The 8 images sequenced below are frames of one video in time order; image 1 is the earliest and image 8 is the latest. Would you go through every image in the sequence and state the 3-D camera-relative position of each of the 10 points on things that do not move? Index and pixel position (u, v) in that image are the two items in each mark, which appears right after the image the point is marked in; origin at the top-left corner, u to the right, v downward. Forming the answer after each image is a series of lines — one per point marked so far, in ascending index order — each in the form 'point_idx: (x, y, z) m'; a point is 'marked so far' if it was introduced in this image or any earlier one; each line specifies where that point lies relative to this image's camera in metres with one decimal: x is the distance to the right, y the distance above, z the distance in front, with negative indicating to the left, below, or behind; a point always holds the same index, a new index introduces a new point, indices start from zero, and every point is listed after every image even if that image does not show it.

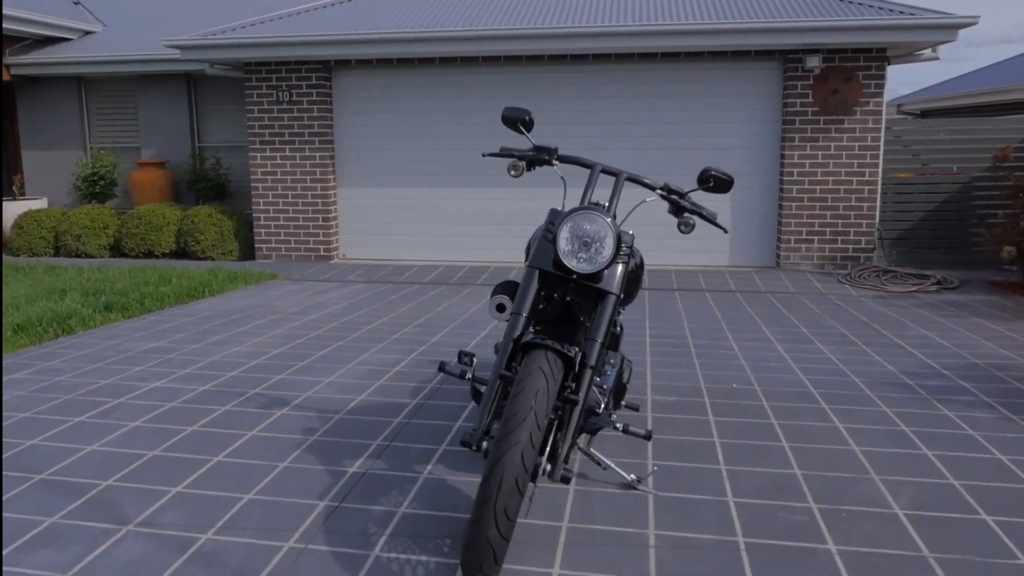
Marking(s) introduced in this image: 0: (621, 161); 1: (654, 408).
0: (+1.4, +1.7, +9.9) m
1: (+0.8, -0.7, +4.4) m
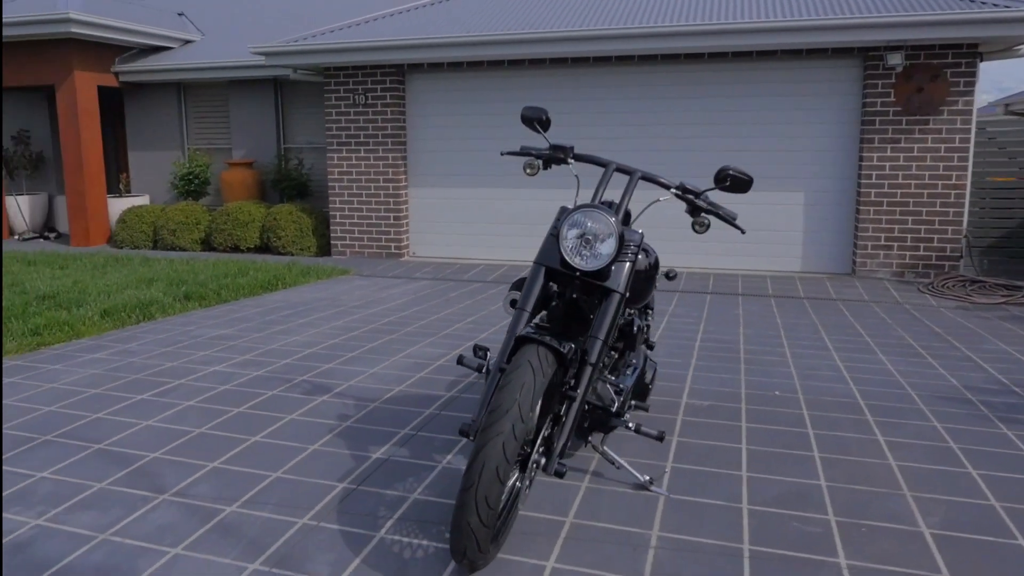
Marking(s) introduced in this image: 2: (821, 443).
0: (+2.3, +1.6, +9.8) m
1: (+1.0, -0.7, +4.4) m
2: (+1.5, -0.8, +3.8) m
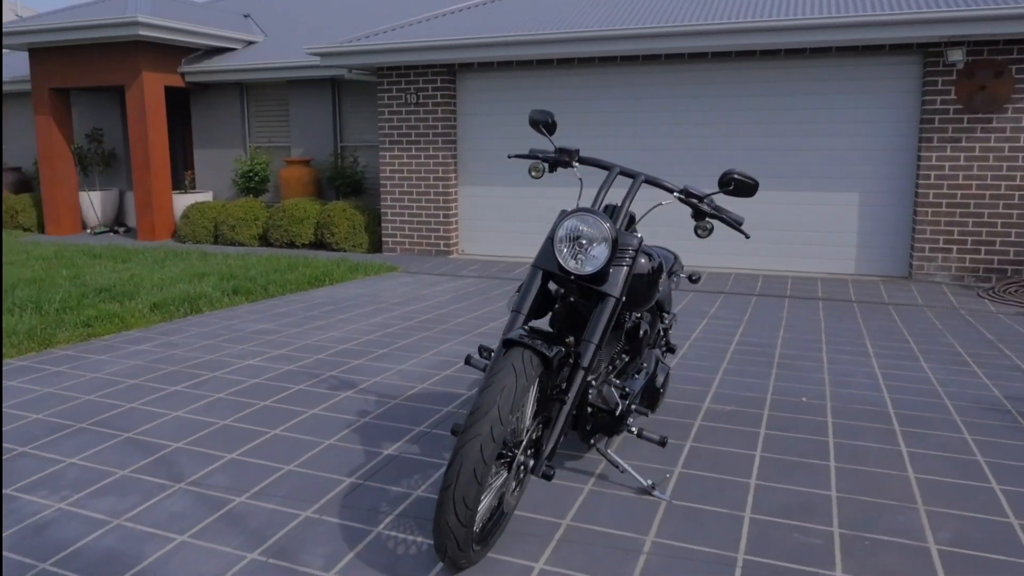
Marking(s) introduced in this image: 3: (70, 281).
0: (+2.8, +1.6, +9.6) m
1: (+1.1, -0.7, +4.3) m
2: (+1.6, -0.8, +3.7) m
3: (-4.8, +0.1, +8.3) m
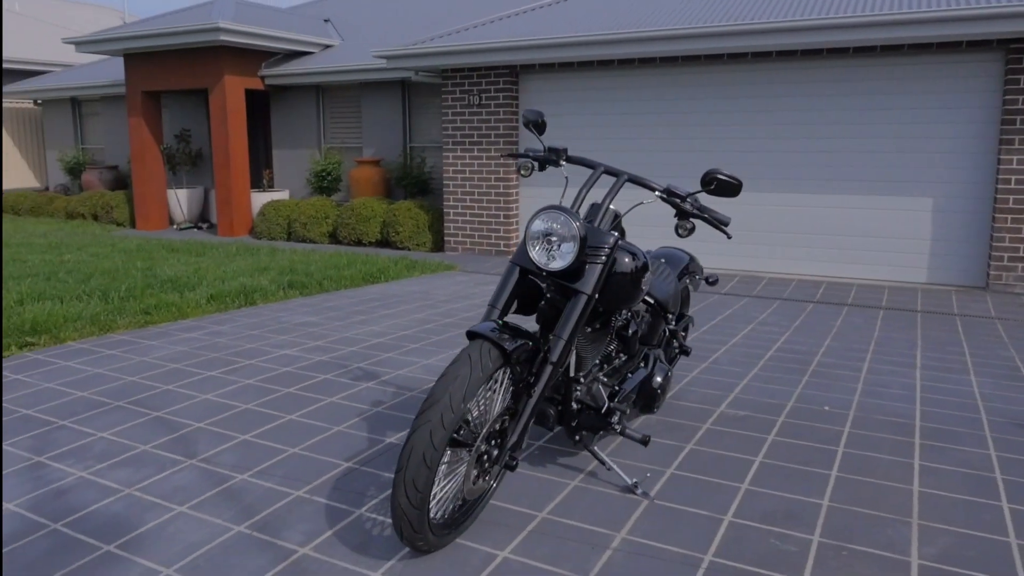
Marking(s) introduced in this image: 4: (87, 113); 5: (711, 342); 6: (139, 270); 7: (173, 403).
0: (+3.5, +1.5, +9.3) m
1: (+1.2, -0.7, +4.2) m
2: (+1.6, -0.8, +3.6) m
3: (-4.3, +0.2, +8.8) m
4: (-10.2, +4.3, +18.9) m
5: (+1.7, -0.4, +6.1) m
6: (-4.5, +0.2, +9.1) m
7: (-1.9, -0.7, +4.3) m
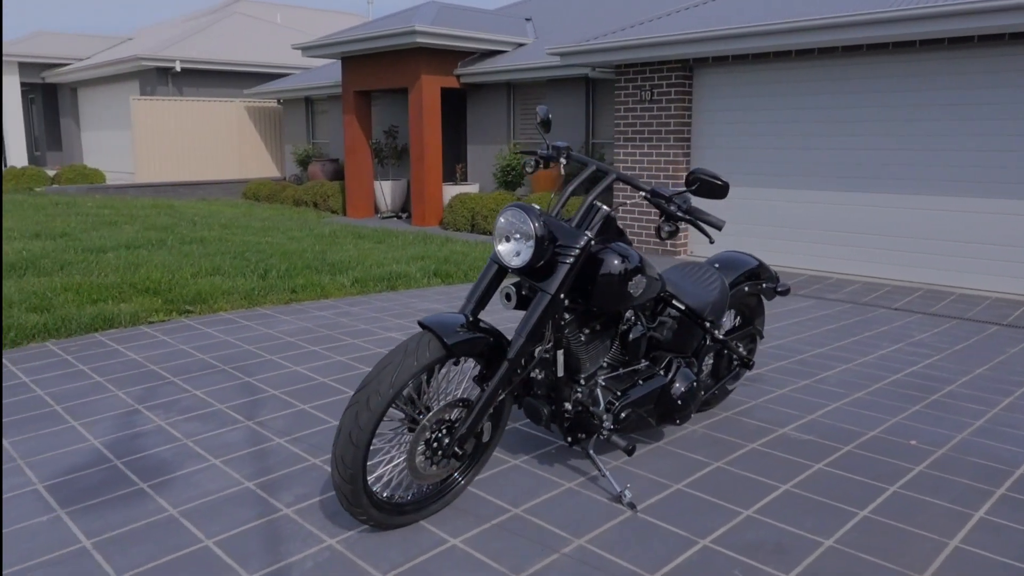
0: (+5.1, +1.3, +8.2) m
1: (+1.4, -0.8, +3.9) m
2: (+1.6, -0.9, +3.2) m
3: (-2.6, +0.4, +9.8) m
4: (-5.2, +4.9, +21.0) m
5: (+2.4, -0.5, +5.6) m
6: (-2.6, +0.5, +10.1) m
7: (-1.6, -0.5, +4.9) m
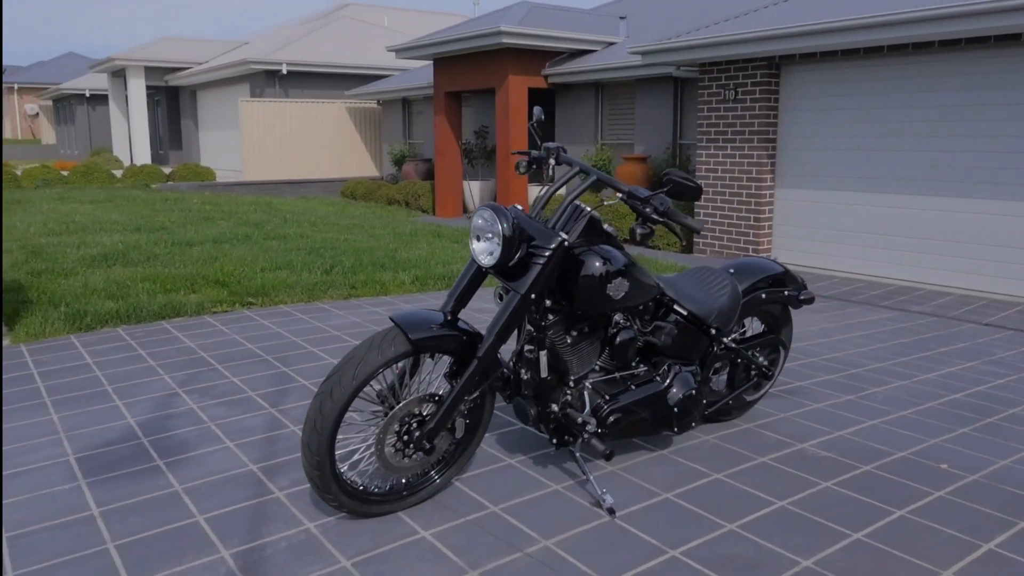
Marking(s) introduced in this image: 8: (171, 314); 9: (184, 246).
0: (+5.7, +1.2, +7.5) m
1: (+1.4, -0.8, +3.8) m
2: (+1.5, -0.9, +3.0) m
3: (-1.7, +0.5, +10.1) m
4: (-2.8, +5.0, +21.6) m
5: (+2.6, -0.6, +5.3) m
6: (-1.7, +0.5, +10.4) m
7: (-1.4, -0.5, +5.1) m
8: (-2.8, -0.2, +6.3) m
9: (-4.2, +0.5, +9.7) m
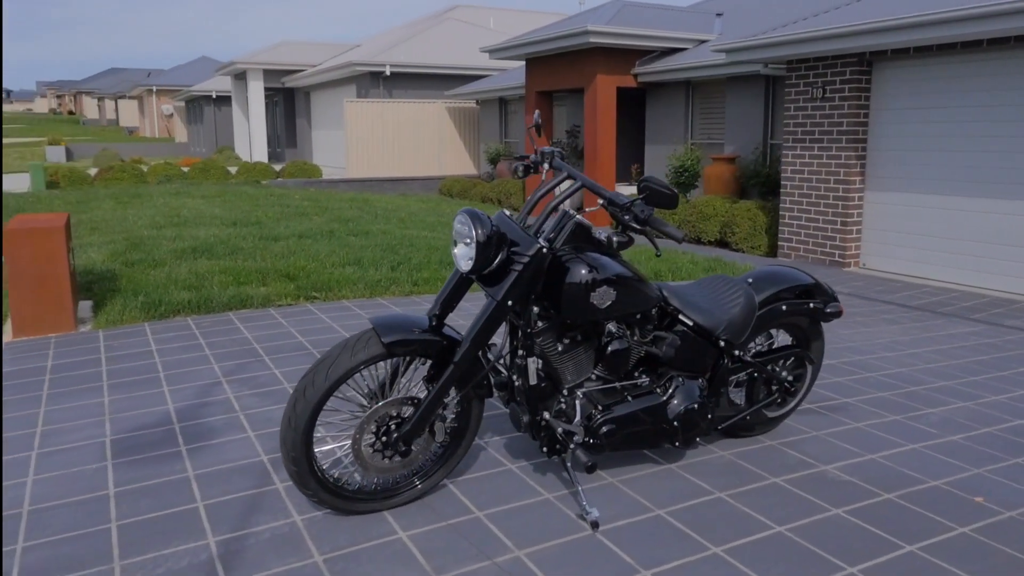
0: (+6.3, +1.0, +6.7) m
1: (+1.4, -0.9, +3.6) m
2: (+1.4, -1.0, +2.8) m
3: (-0.7, +0.5, +10.3) m
4: (-0.1, +5.0, +21.7) m
5: (+2.9, -0.7, +4.9) m
6: (-0.7, +0.5, +10.6) m
7: (-1.1, -0.5, +5.3) m
8: (-2.4, -0.2, +6.7) m
9: (-3.2, +0.6, +10.2) m
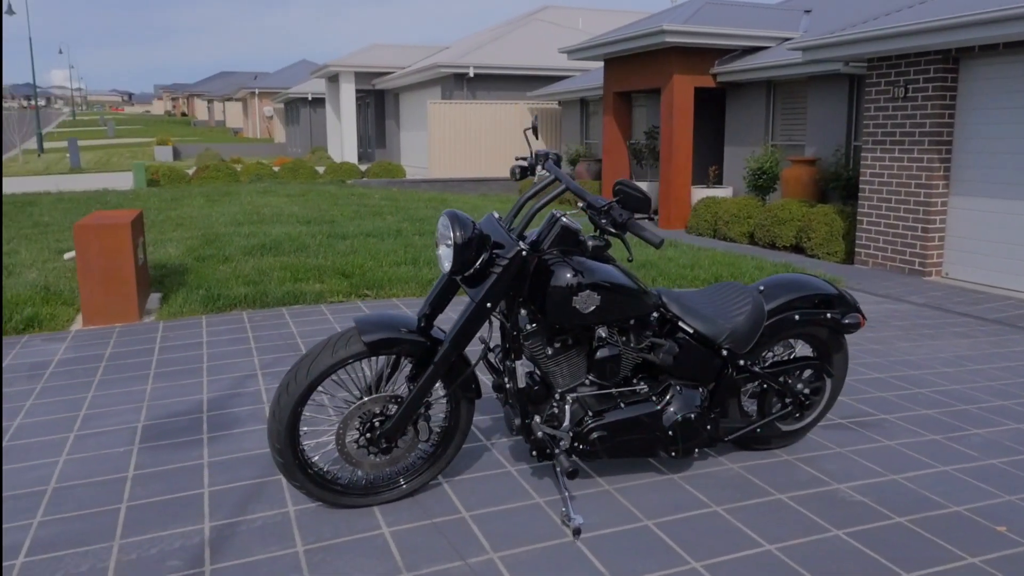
0: (+6.6, +0.8, +5.9) m
1: (+1.4, -0.9, +3.4) m
2: (+1.3, -1.0, +2.6) m
3: (+0.1, +0.5, +10.3) m
4: (+2.1, +5.0, +21.6) m
5: (+3.0, -0.7, +4.6) m
6: (+0.1, +0.5, +10.6) m
7: (-0.9, -0.5, +5.4) m
8: (-2.0, -0.1, +6.9) m
9: (-2.4, +0.7, +10.5) m
